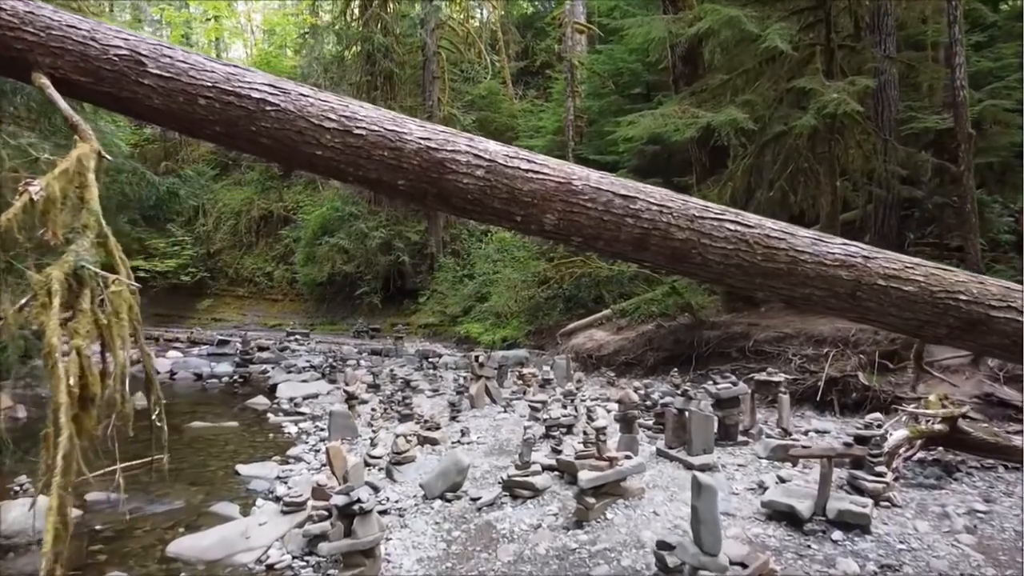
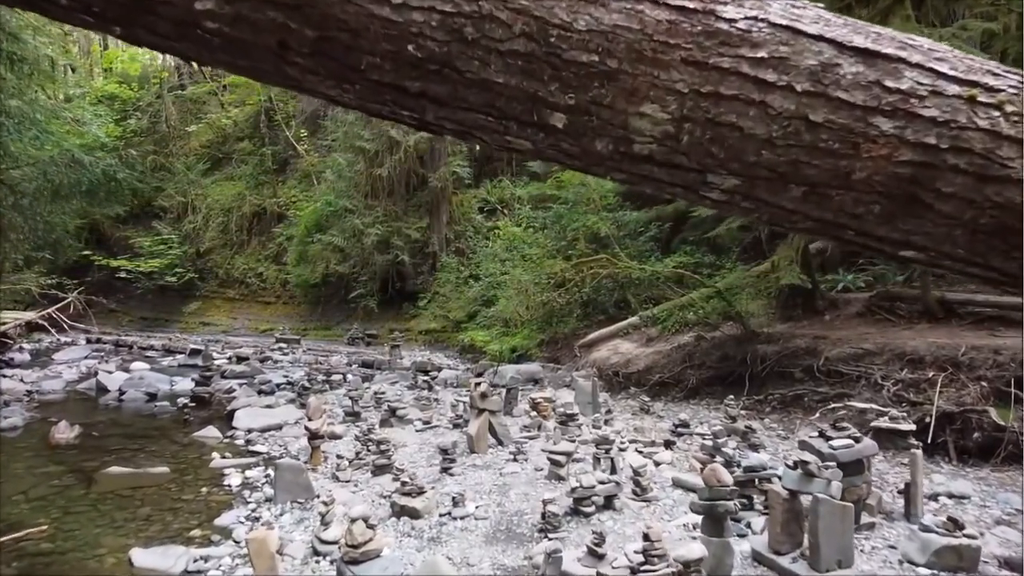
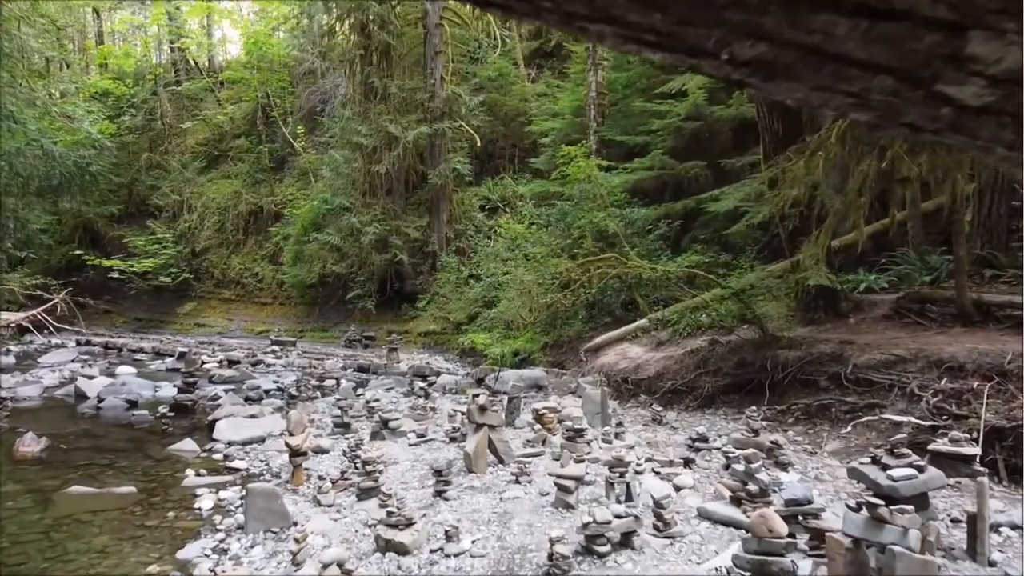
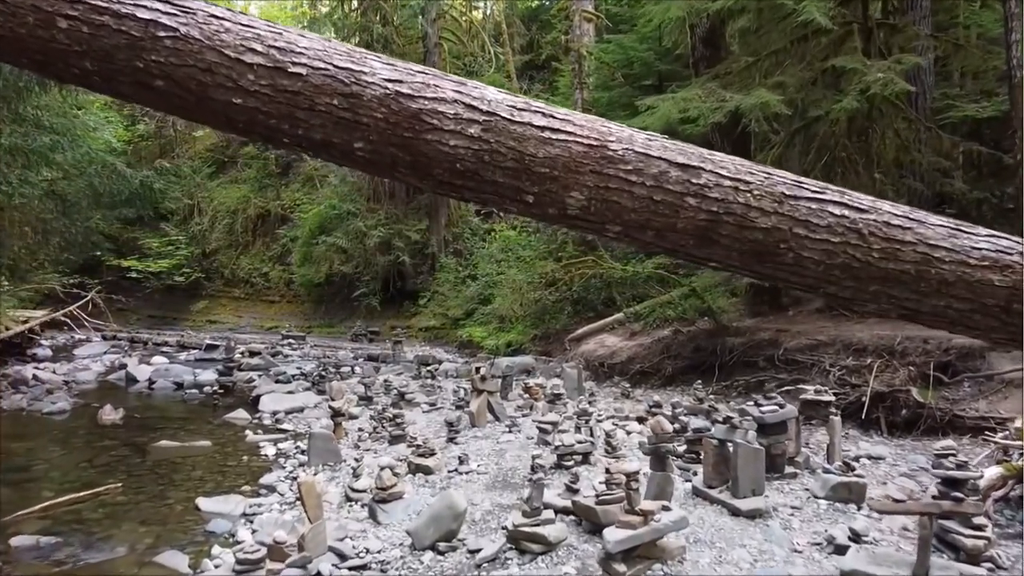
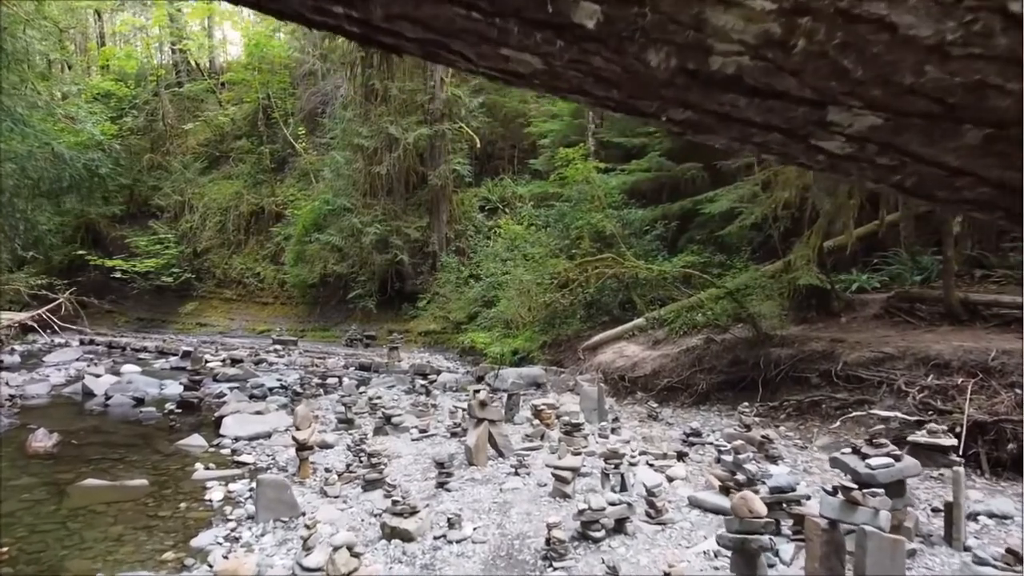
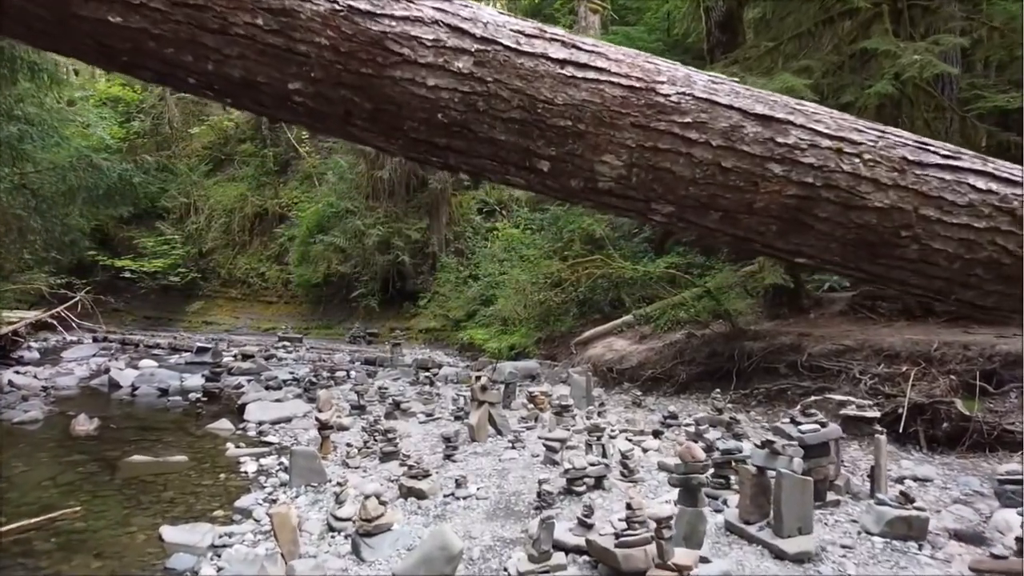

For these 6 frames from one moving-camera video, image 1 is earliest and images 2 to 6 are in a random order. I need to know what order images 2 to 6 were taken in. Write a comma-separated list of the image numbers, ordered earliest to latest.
4, 6, 2, 5, 3
